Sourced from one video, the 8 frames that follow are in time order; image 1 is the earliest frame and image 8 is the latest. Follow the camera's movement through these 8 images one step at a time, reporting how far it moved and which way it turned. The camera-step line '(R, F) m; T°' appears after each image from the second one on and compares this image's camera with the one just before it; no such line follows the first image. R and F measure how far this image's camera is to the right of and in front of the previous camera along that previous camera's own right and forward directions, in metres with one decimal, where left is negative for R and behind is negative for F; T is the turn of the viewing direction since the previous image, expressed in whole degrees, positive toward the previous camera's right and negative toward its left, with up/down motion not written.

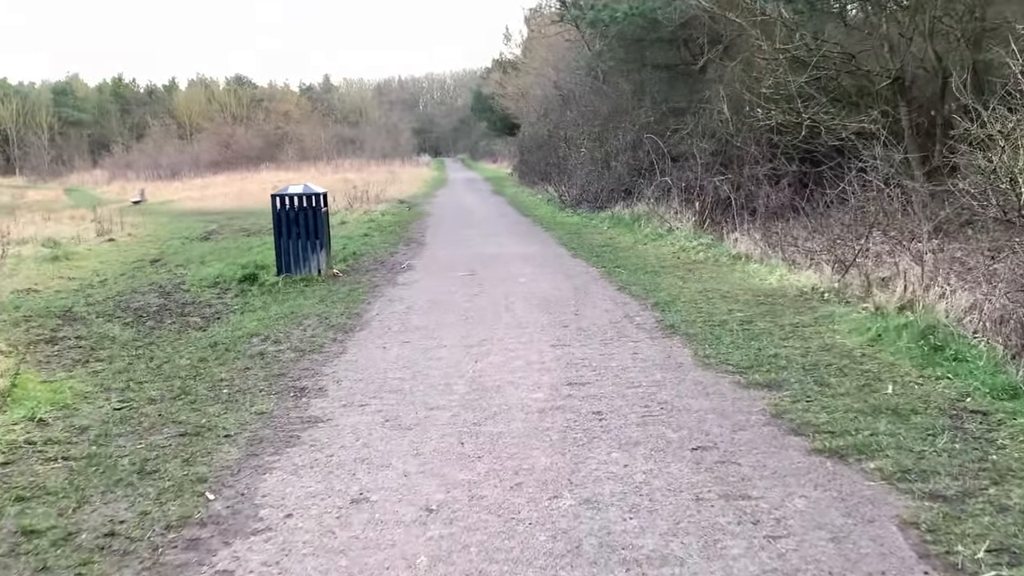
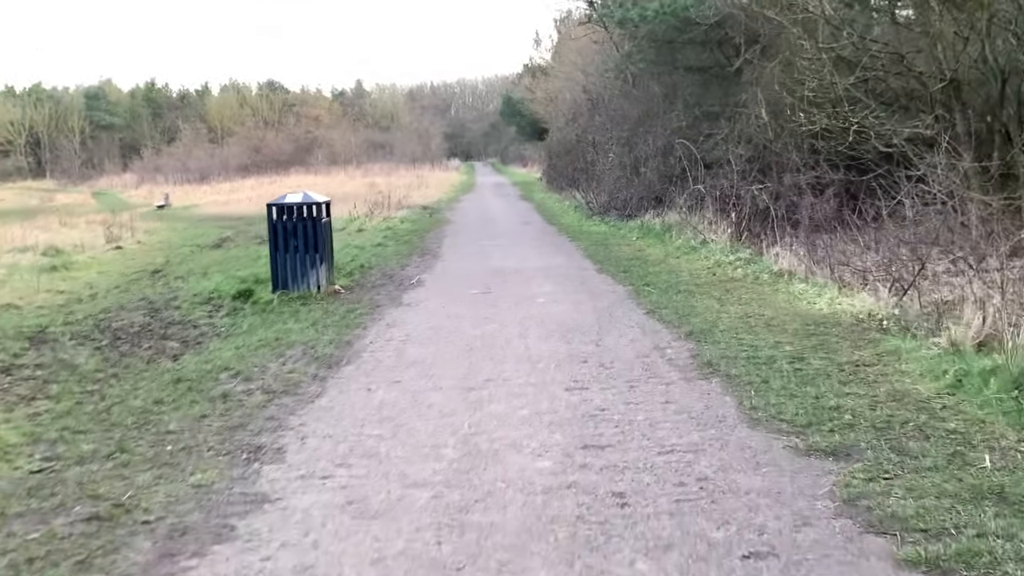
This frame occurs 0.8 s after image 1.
(+0.2, +0.9) m; -2°
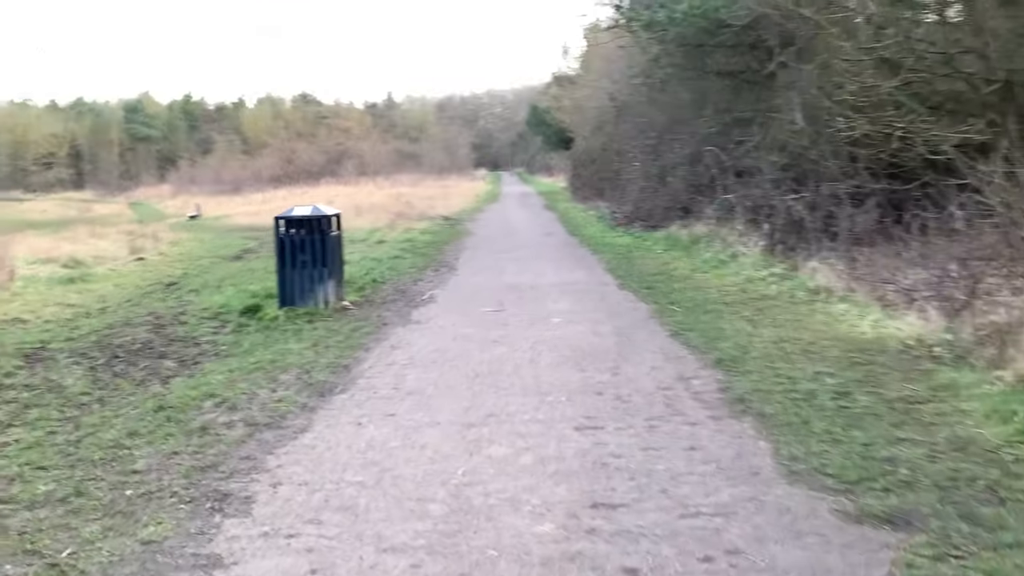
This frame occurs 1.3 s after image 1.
(+0.2, +0.5) m; -3°
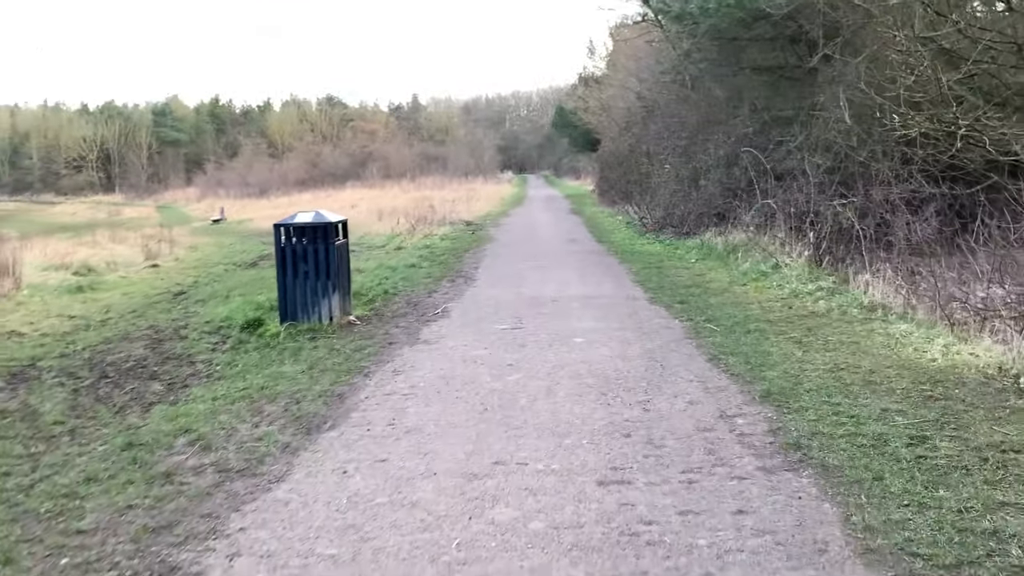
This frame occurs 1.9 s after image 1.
(+0.1, +0.7) m; -3°
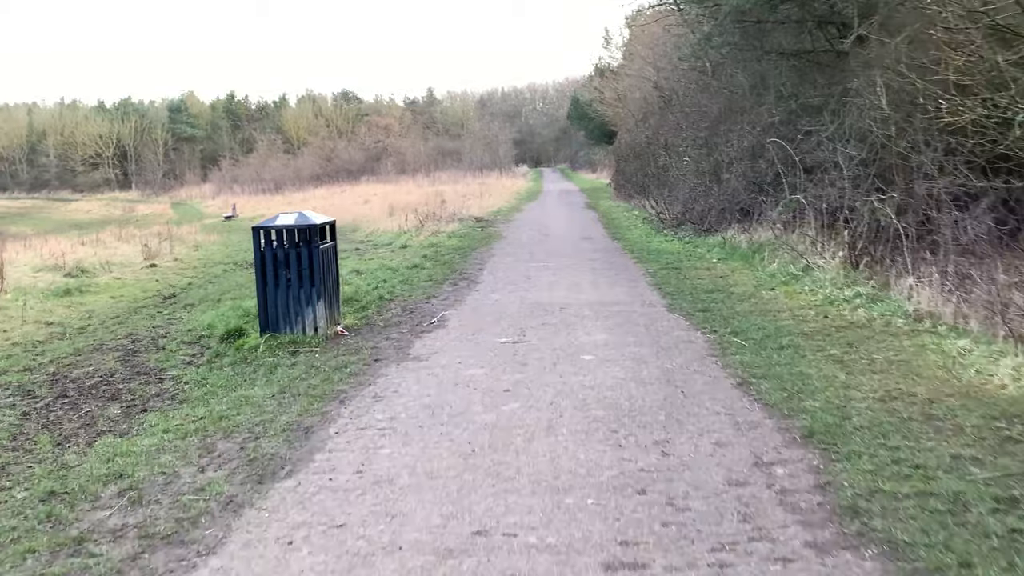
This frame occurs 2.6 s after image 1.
(+0.2, +0.8) m; -2°
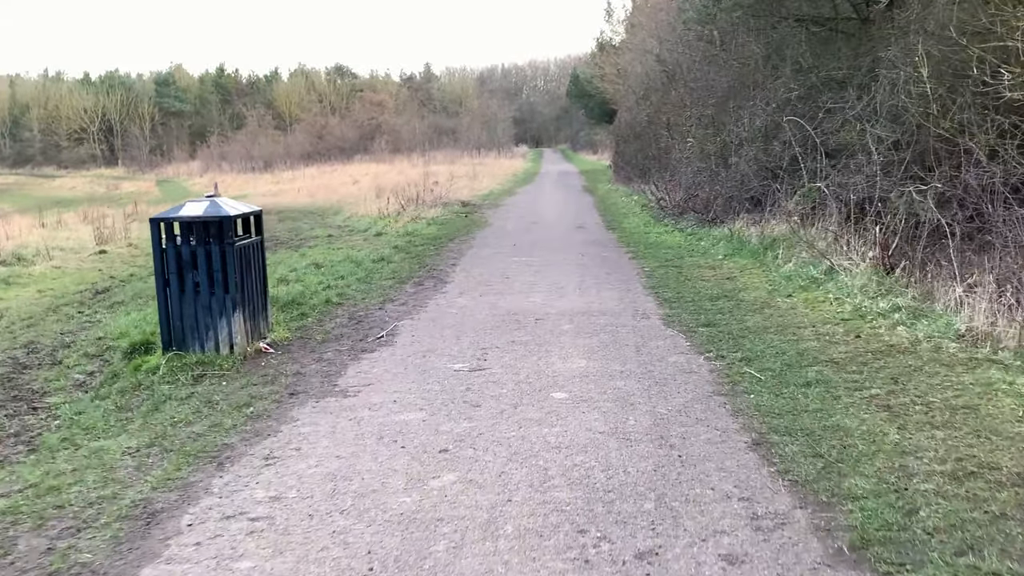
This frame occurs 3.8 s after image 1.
(+0.4, +1.4) m; 0°
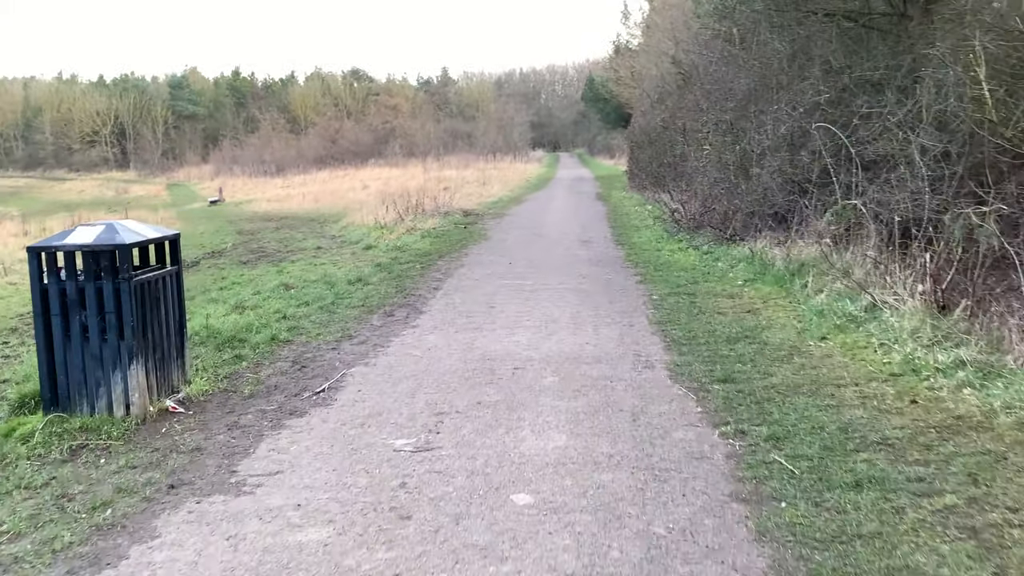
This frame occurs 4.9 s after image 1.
(+0.5, +1.3) m; -2°
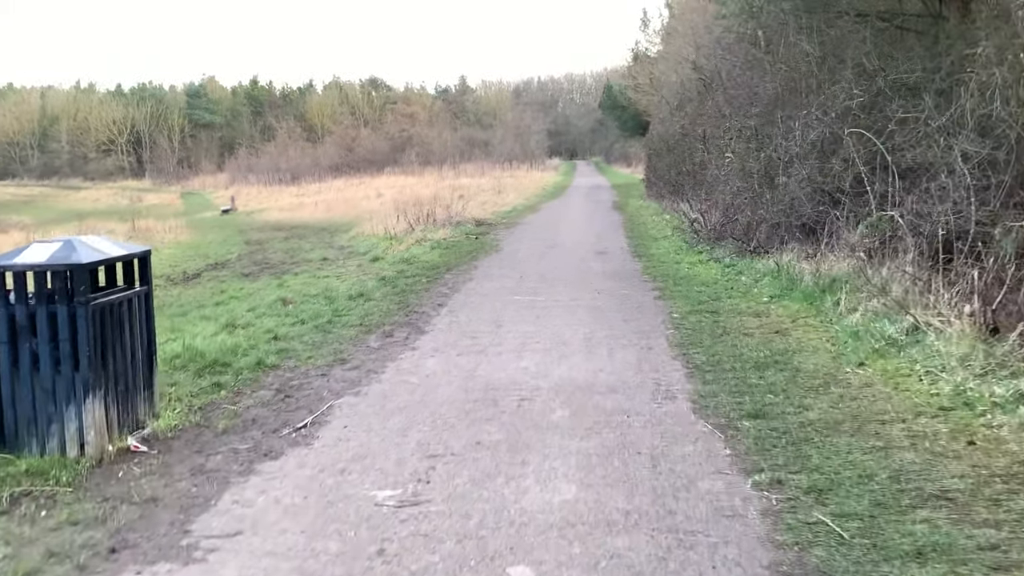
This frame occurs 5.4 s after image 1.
(+0.1, +0.6) m; -1°
